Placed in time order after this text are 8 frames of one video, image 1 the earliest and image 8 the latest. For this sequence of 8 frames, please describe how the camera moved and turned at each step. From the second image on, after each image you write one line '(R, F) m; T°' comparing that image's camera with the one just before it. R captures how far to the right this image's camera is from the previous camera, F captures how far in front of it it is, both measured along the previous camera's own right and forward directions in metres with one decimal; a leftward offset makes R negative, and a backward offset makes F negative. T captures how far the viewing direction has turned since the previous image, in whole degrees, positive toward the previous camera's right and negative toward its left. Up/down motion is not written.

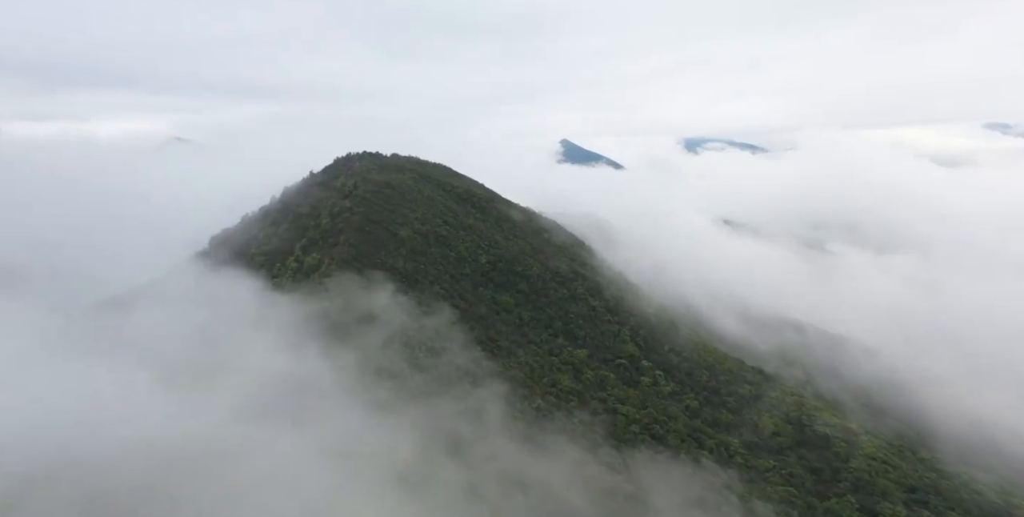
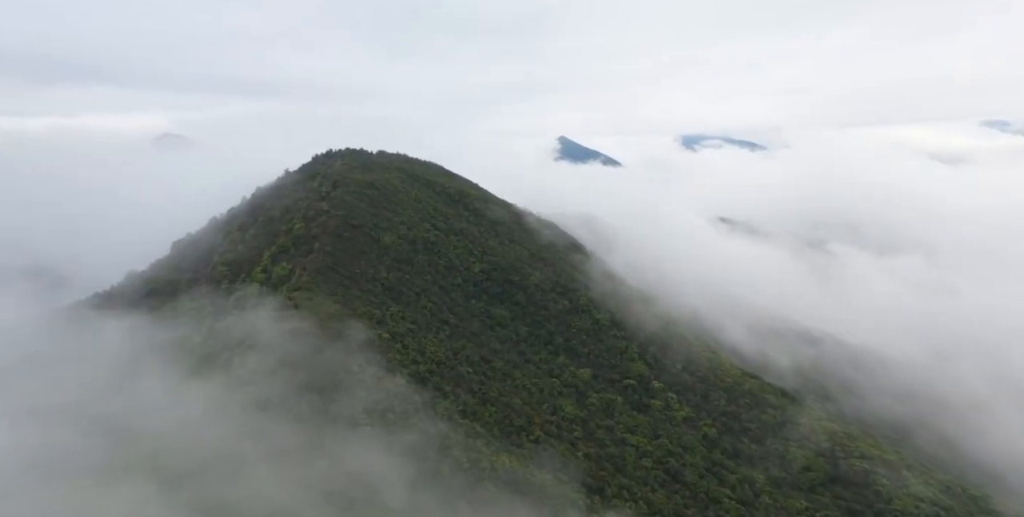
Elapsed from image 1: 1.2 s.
(+0.3, +6.9) m; 0°
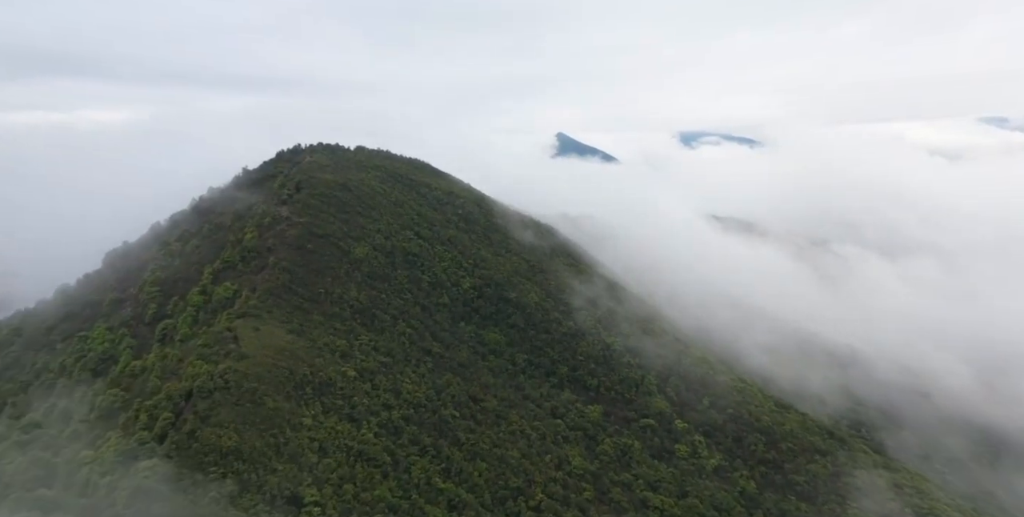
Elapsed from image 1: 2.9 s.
(+0.2, +9.7) m; 0°
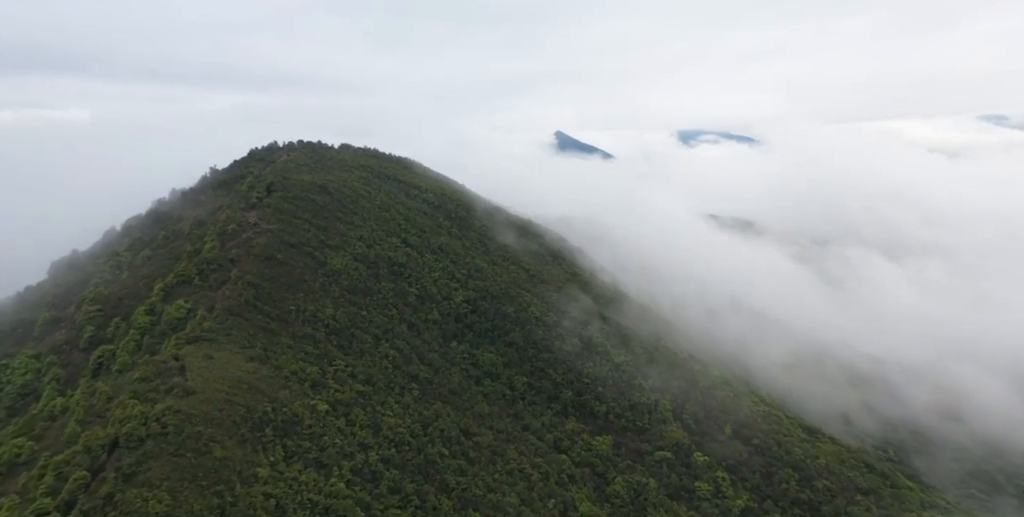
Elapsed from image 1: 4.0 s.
(+0.1, +5.9) m; 0°
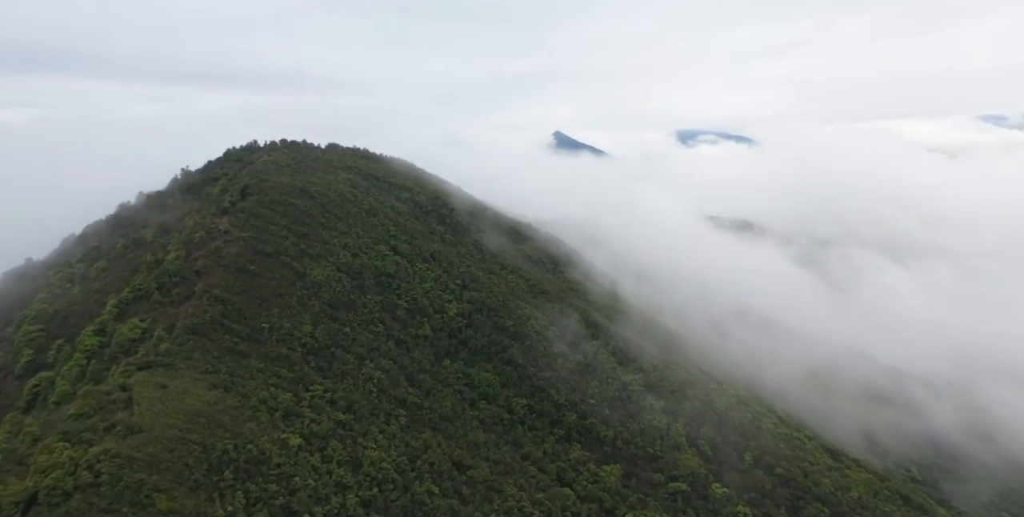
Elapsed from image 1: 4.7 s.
(+0.1, +4.3) m; 0°
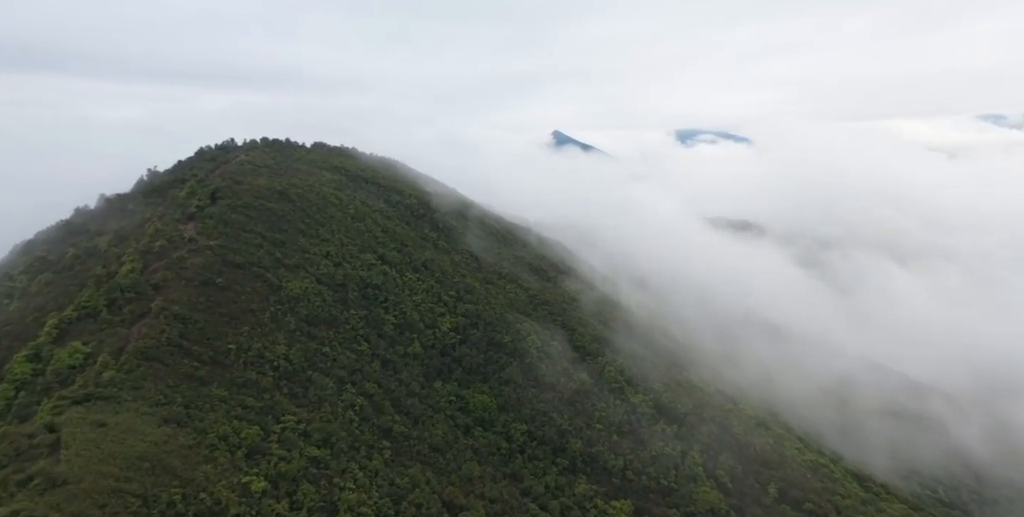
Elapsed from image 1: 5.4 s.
(+0.1, +4.2) m; 0°
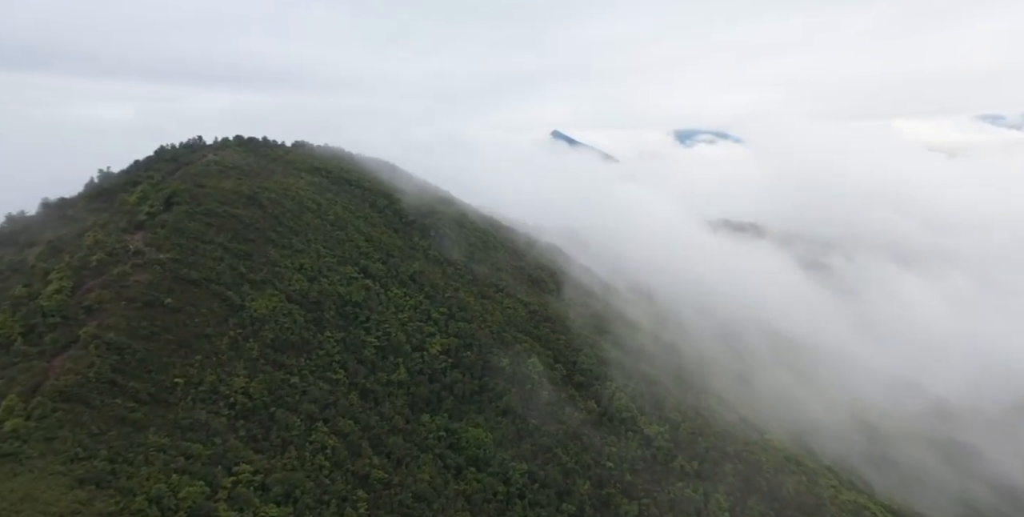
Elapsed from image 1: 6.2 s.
(+0.1, +5.0) m; 0°
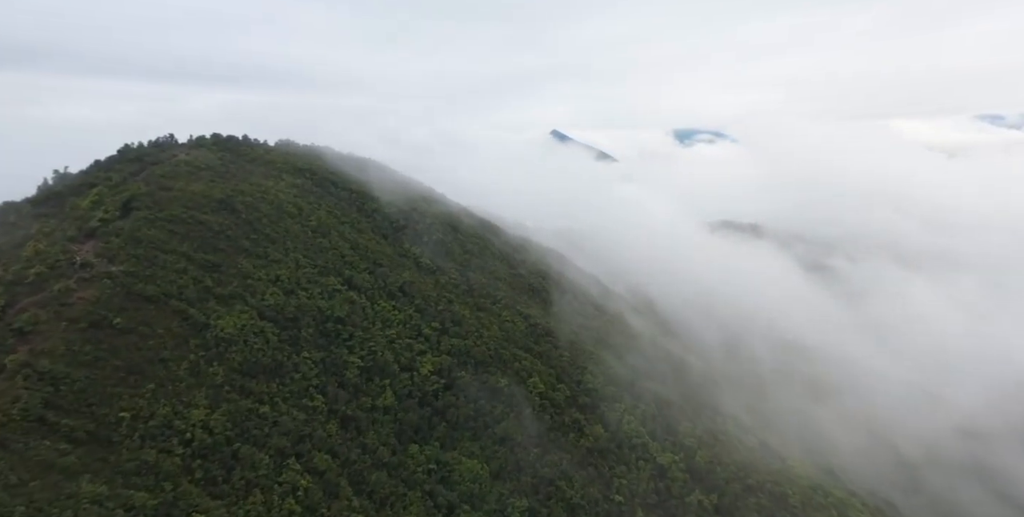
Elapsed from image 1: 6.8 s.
(0.0, +3.7) m; 0°
